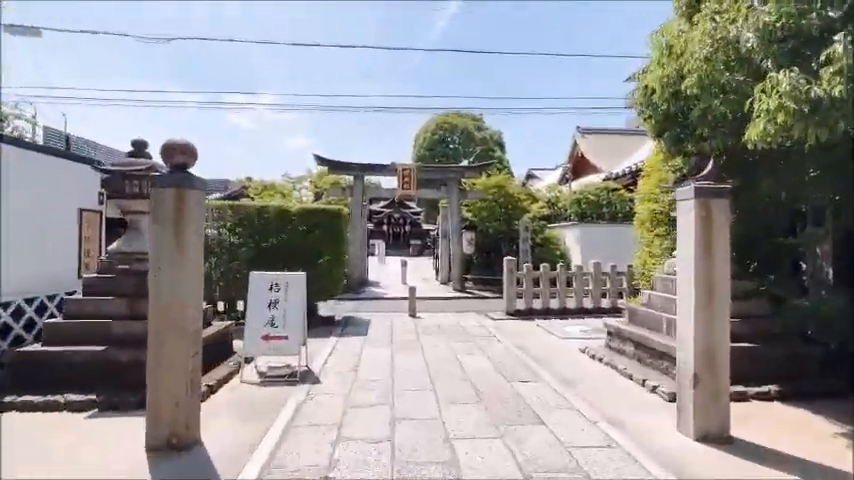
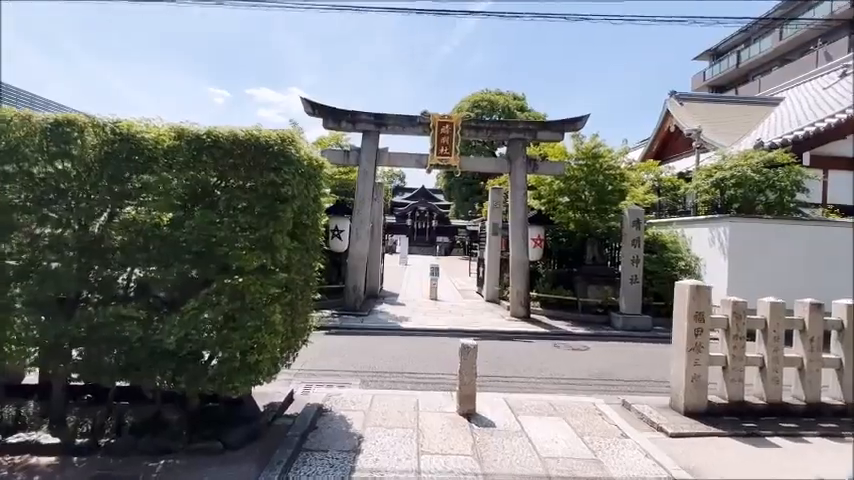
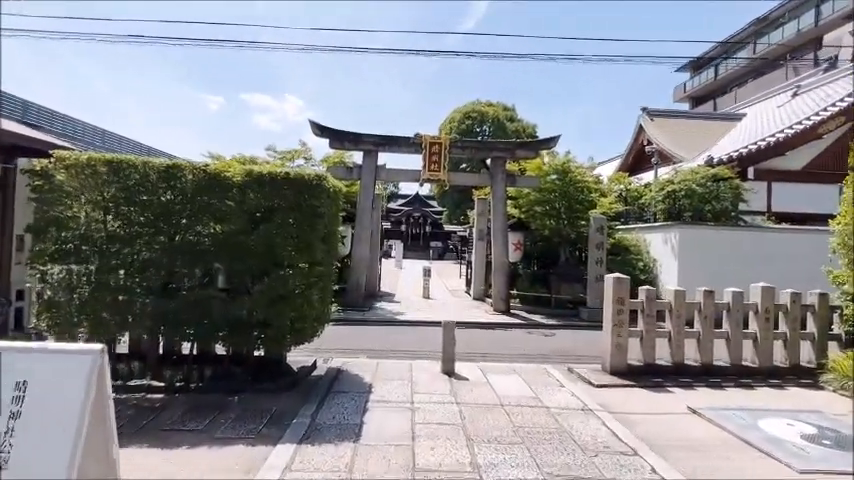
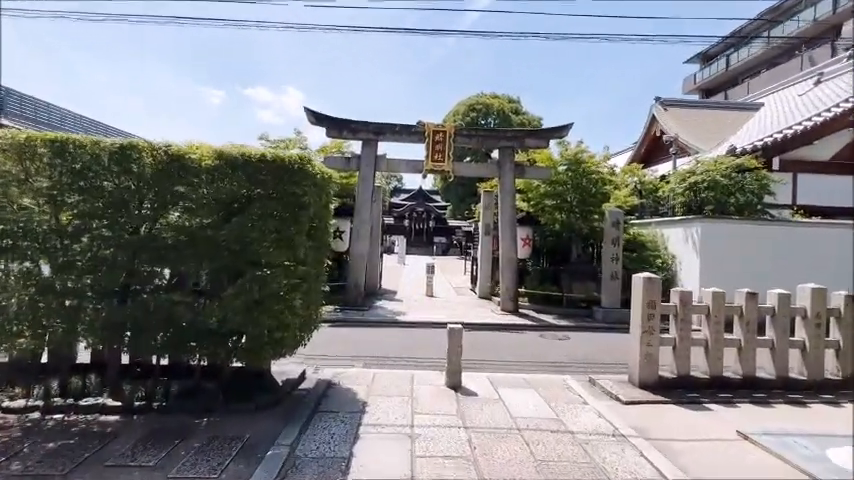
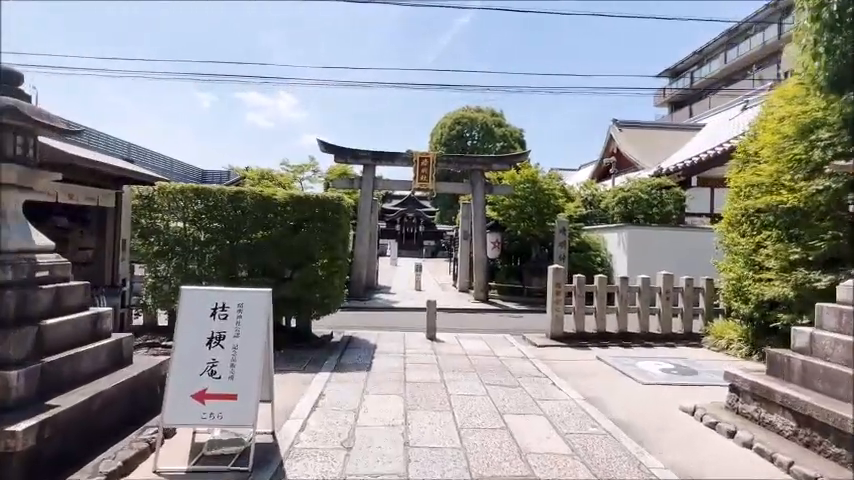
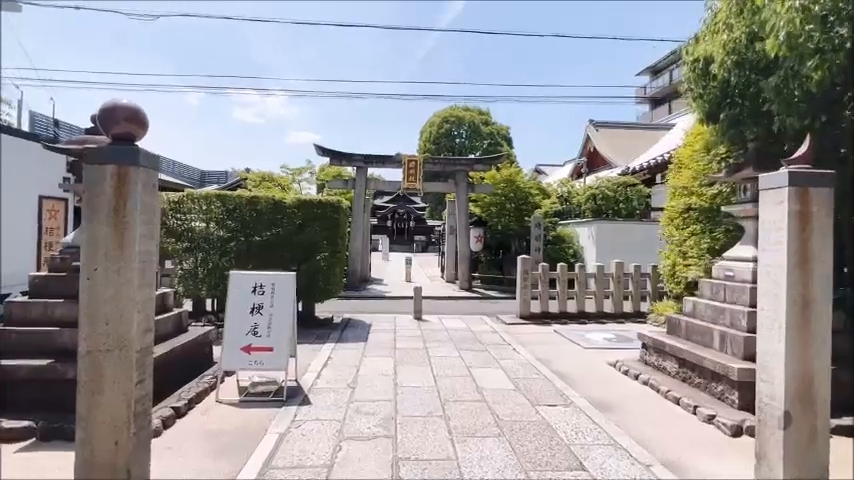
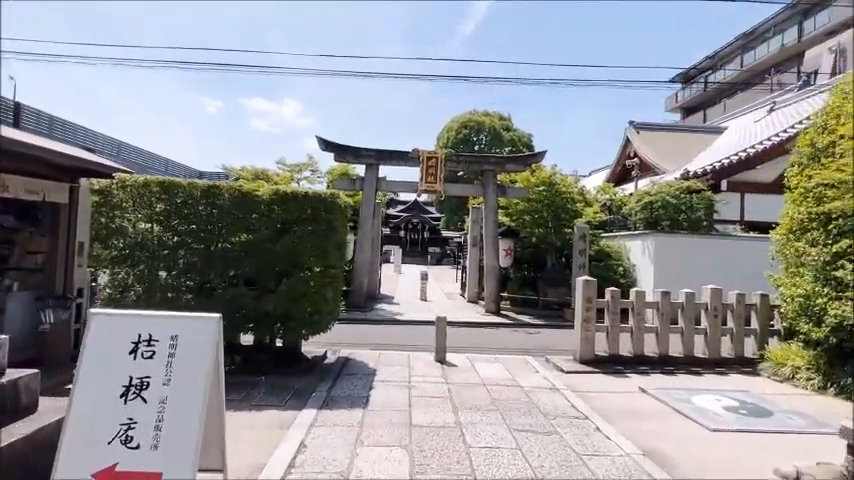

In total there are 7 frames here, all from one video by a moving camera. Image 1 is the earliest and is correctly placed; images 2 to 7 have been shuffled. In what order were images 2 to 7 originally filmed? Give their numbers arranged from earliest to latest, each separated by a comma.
6, 5, 7, 3, 4, 2
